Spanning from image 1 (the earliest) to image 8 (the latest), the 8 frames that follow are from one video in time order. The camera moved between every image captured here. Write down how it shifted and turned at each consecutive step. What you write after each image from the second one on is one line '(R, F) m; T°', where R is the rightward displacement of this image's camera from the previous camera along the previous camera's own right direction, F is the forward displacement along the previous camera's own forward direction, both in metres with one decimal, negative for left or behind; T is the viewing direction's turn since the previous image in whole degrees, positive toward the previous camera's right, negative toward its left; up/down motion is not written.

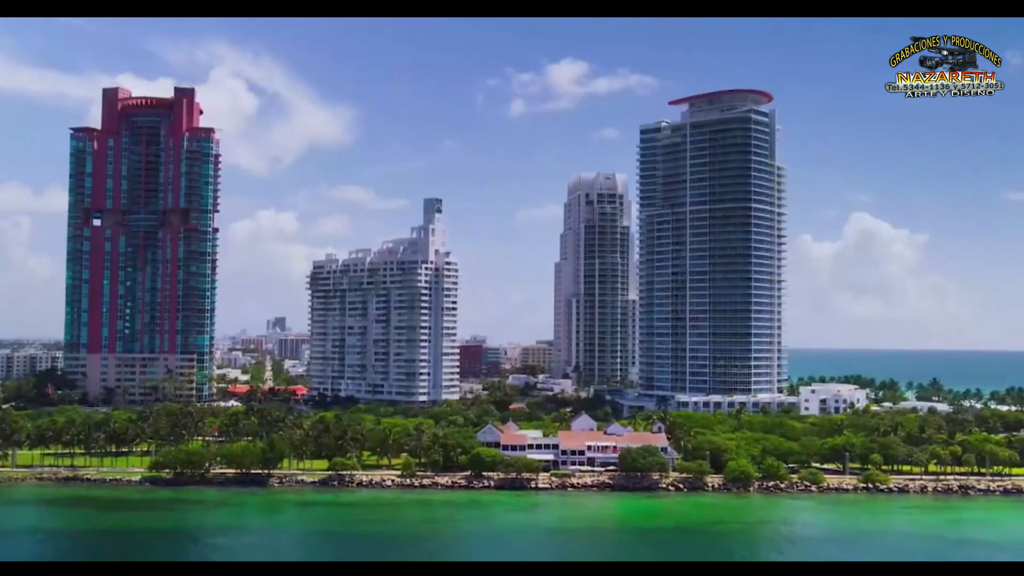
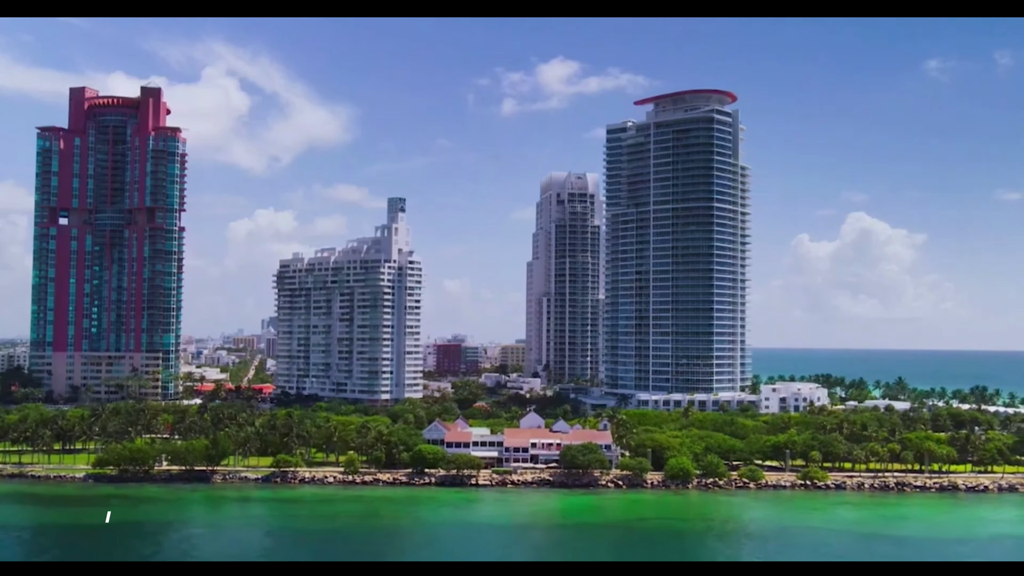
(+4.2, -0.2) m; 0°
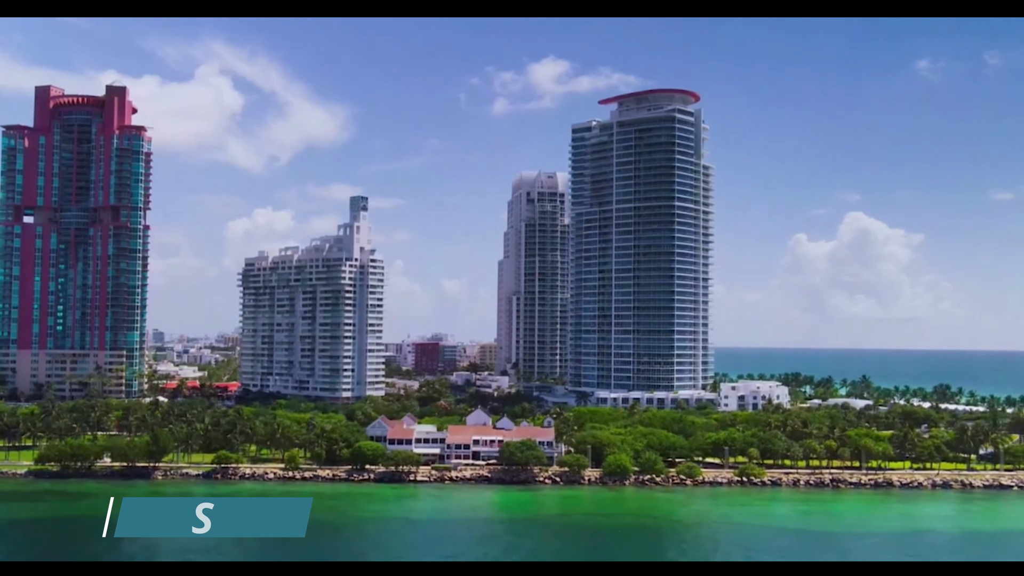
(+4.4, -0.2) m; 0°
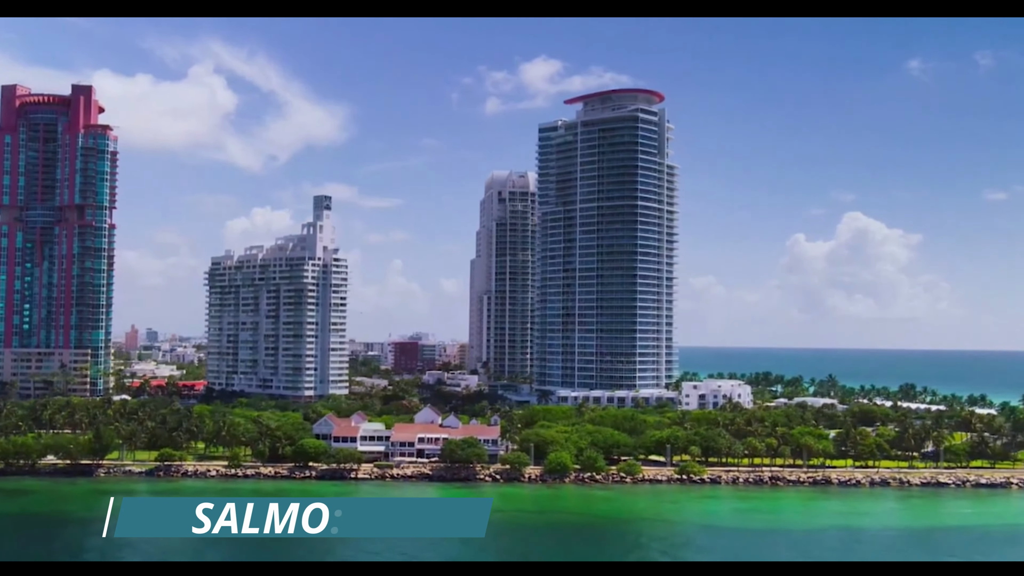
(+4.2, -0.2) m; 0°
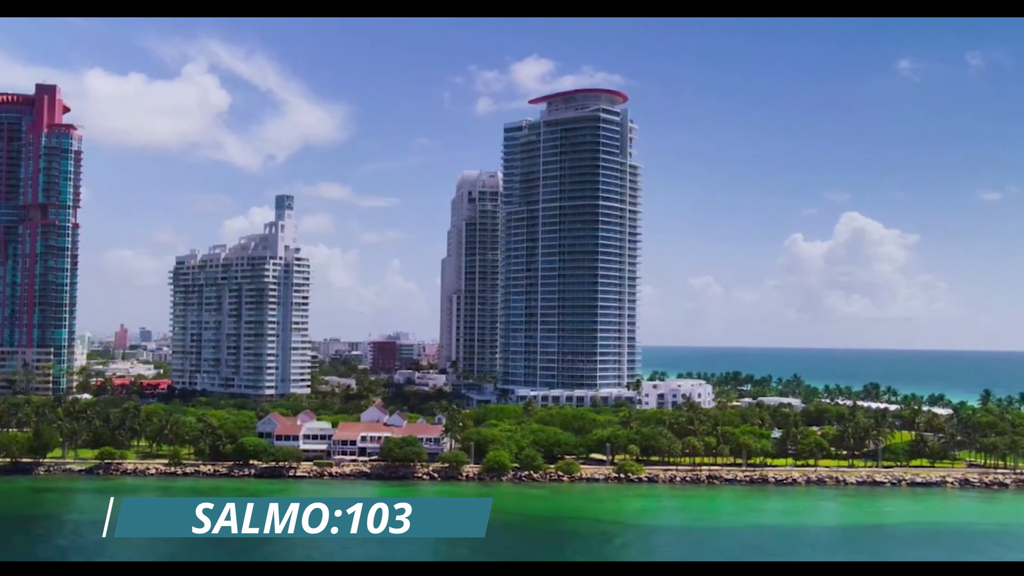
(+4.4, -0.1) m; 0°
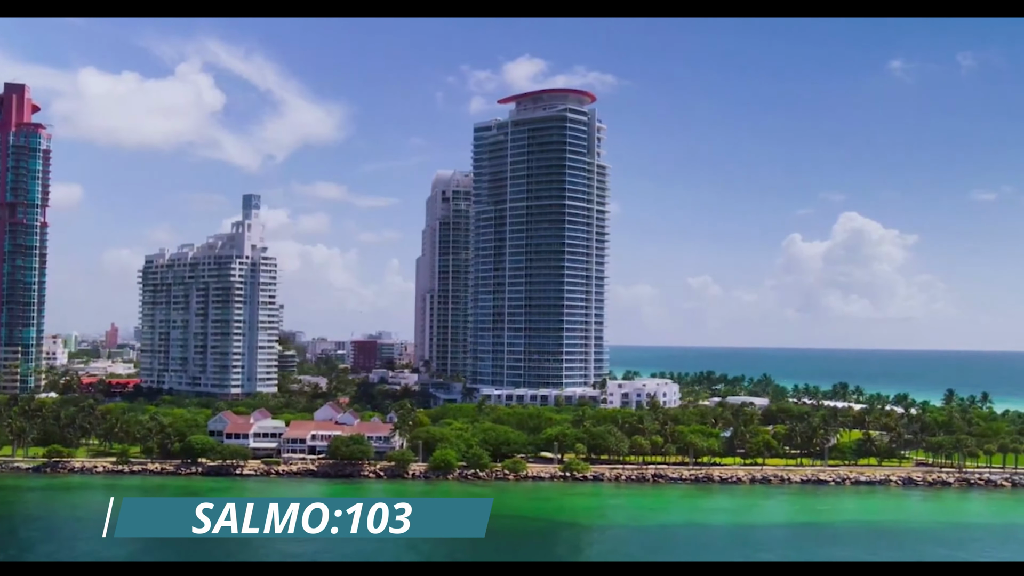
(+3.9, -0.1) m; 0°
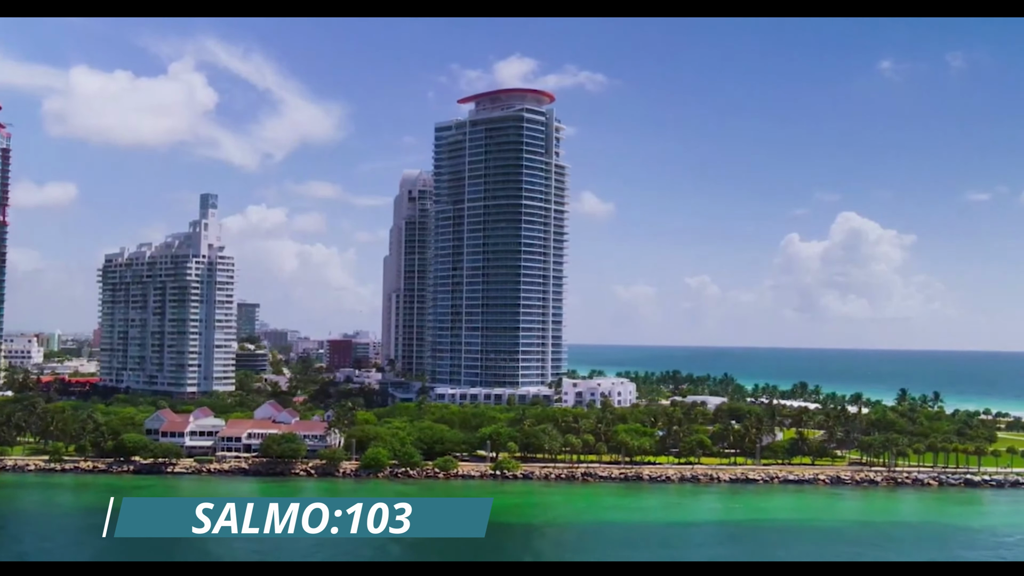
(+5.0, -0.1) m; 0°
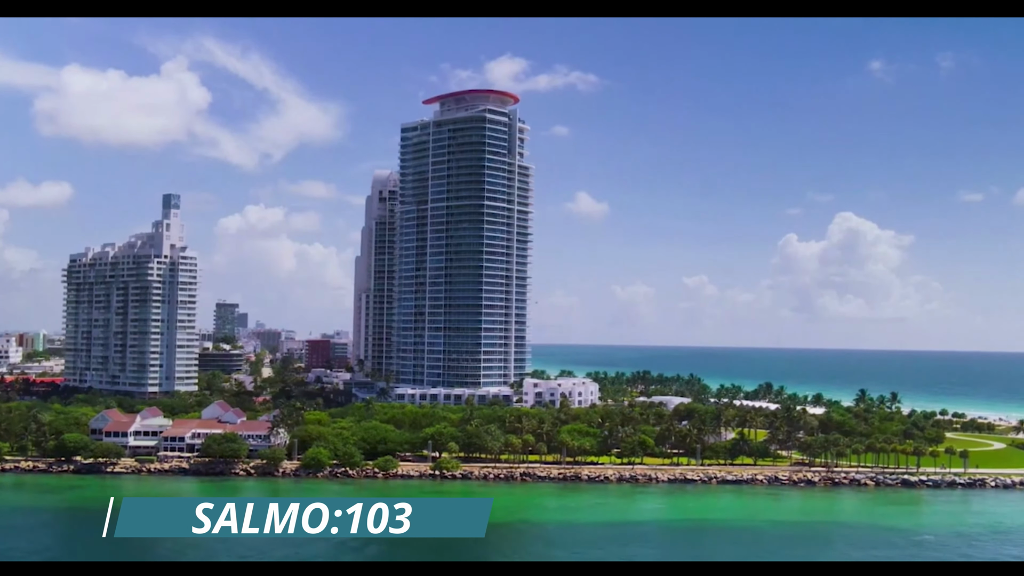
(+4.4, -0.1) m; 0°
